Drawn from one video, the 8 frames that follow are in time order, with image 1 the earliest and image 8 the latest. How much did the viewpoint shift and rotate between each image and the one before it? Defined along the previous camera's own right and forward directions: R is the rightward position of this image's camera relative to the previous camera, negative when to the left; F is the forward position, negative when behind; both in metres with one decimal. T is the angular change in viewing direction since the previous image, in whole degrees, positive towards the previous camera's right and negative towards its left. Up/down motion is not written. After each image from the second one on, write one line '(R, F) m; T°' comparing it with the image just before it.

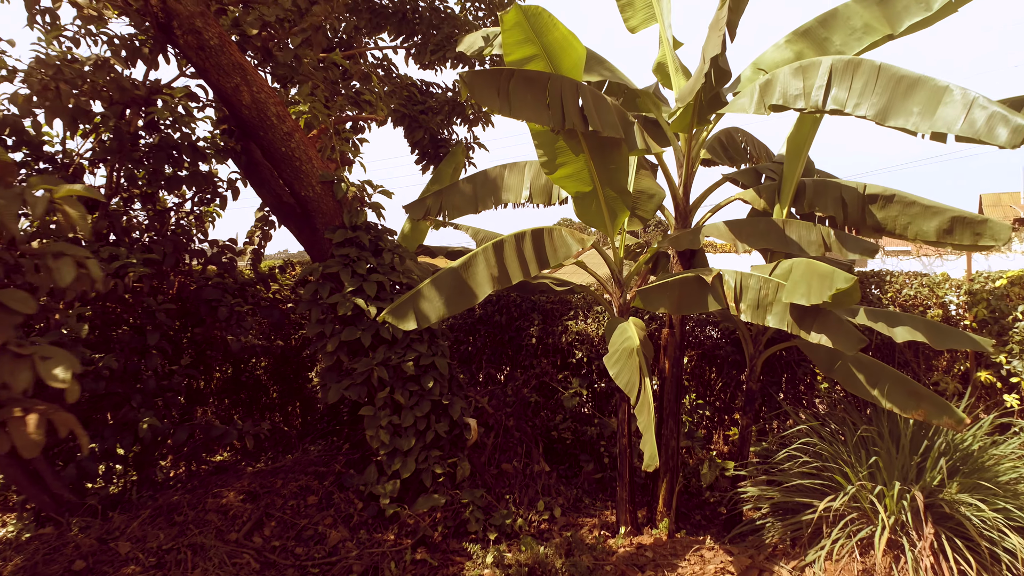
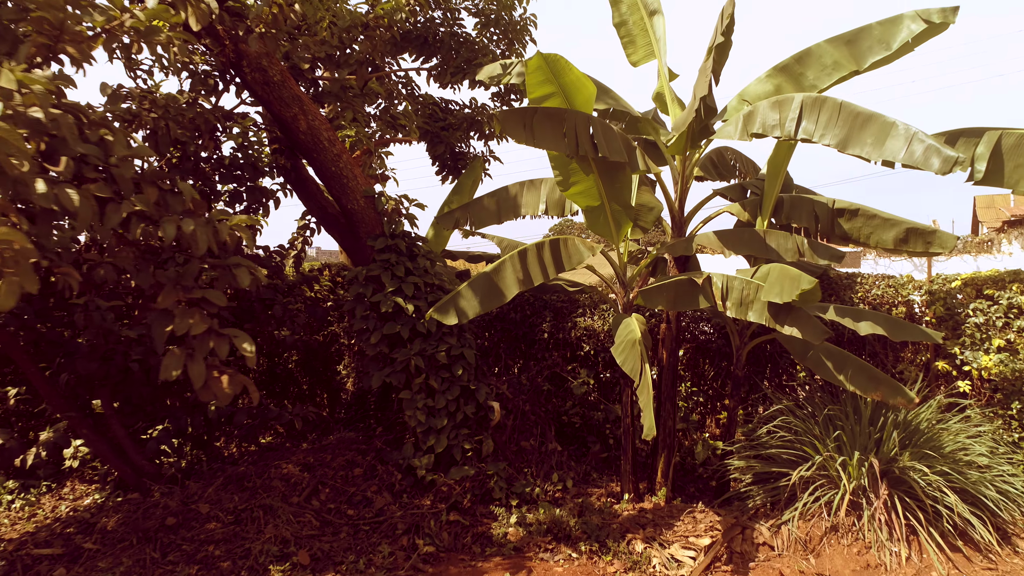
(-0.1, -0.7) m; 0°
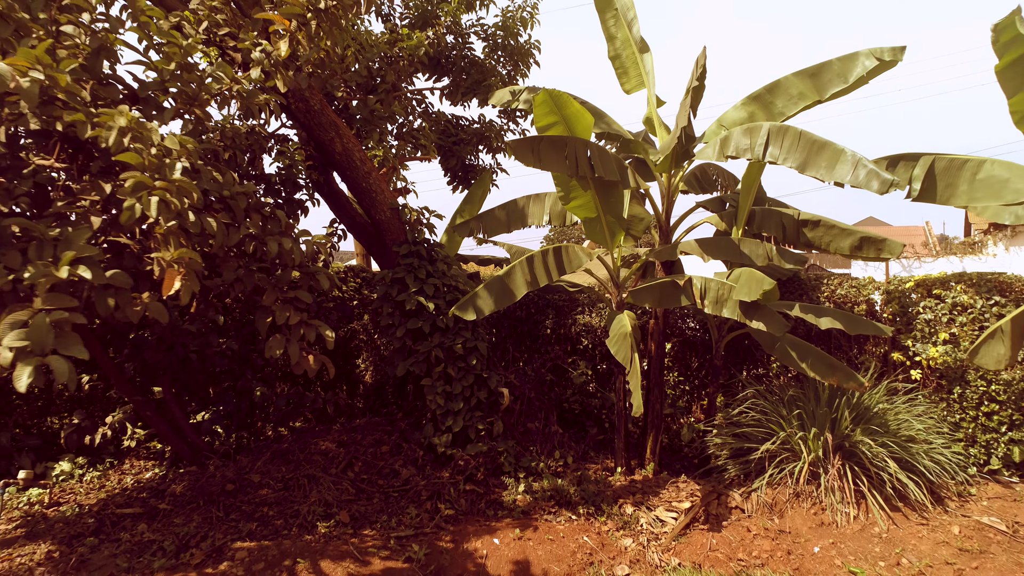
(-0.1, -0.7) m; 0°
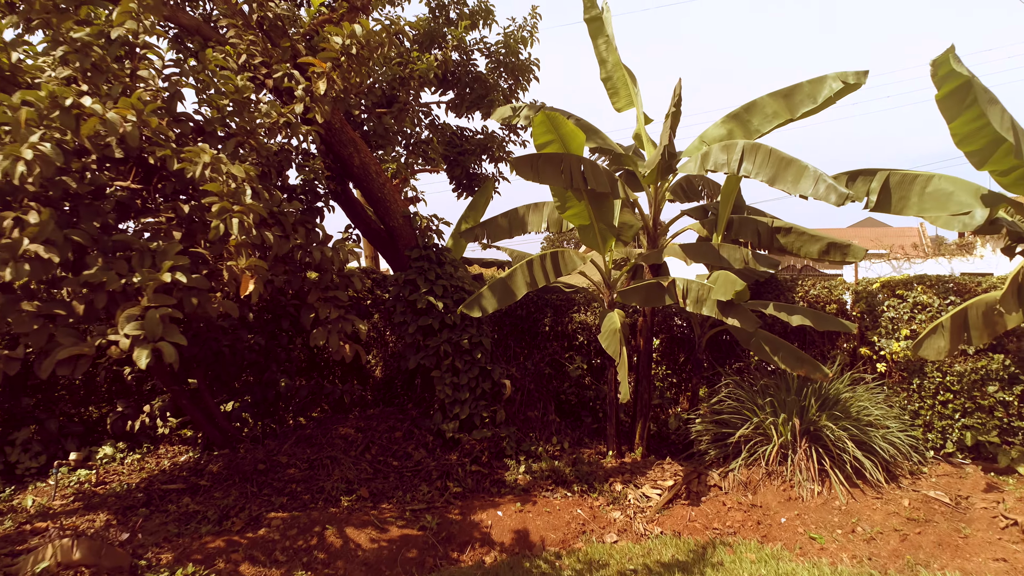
(0.0, -0.6) m; 0°
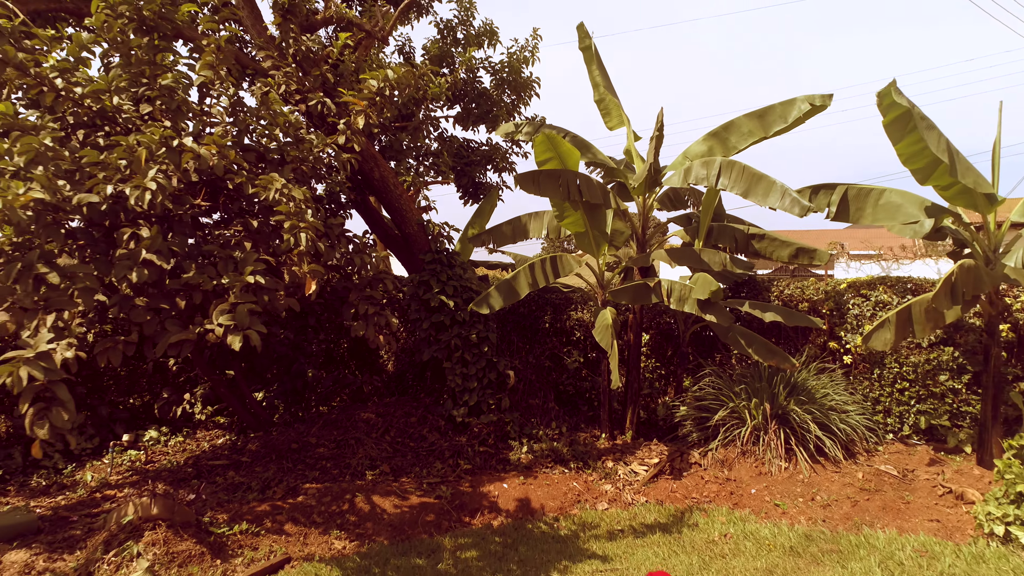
(0.0, -0.7) m; 0°
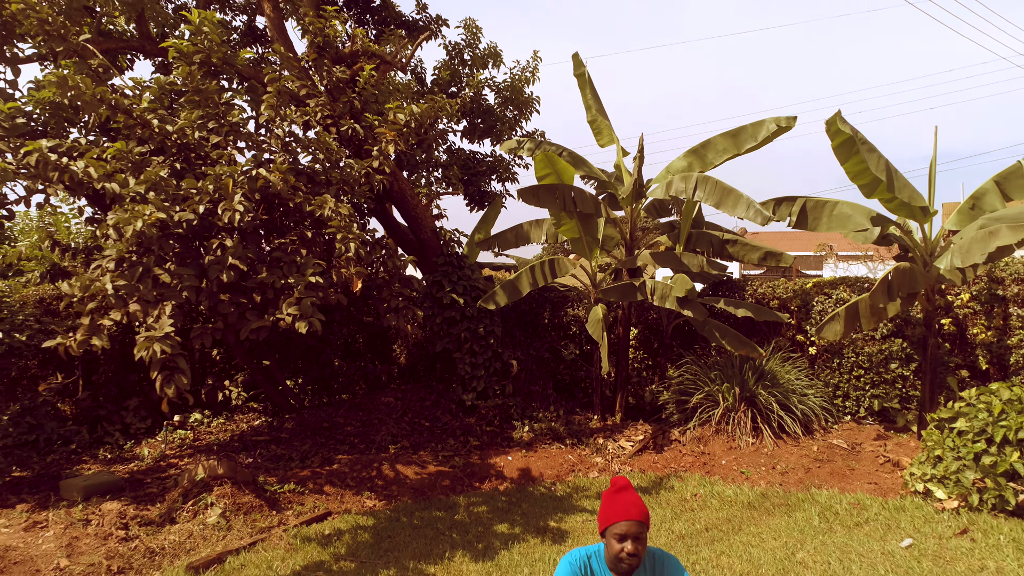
(0.0, -0.9) m; 0°
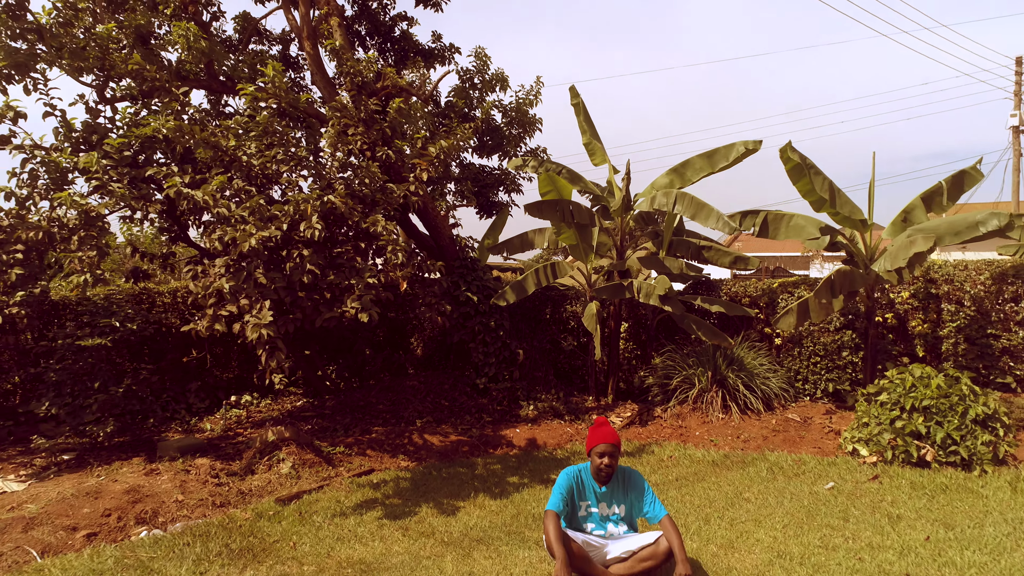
(-0.1, -1.3) m; 0°
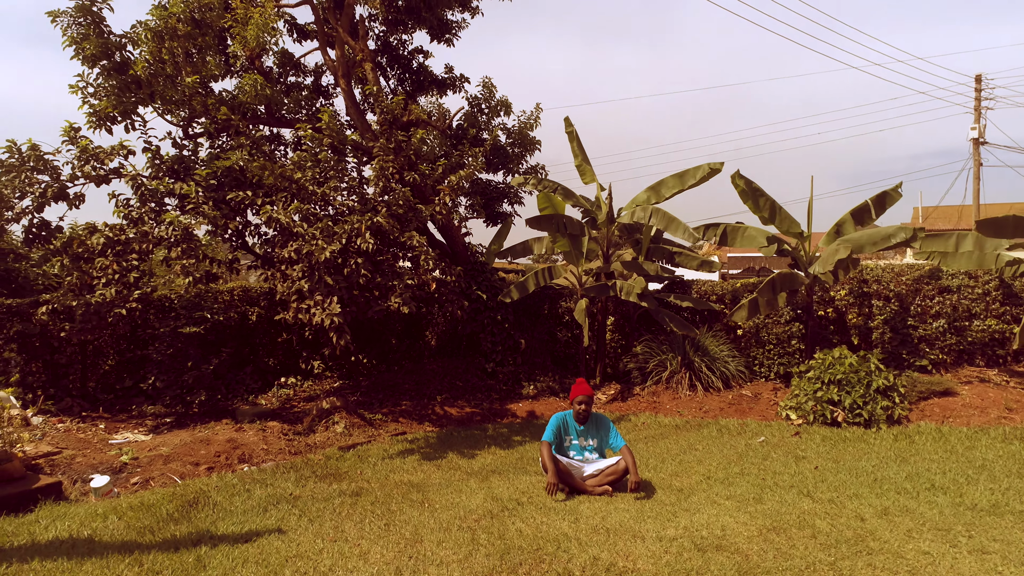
(0.0, -1.8) m; 0°
